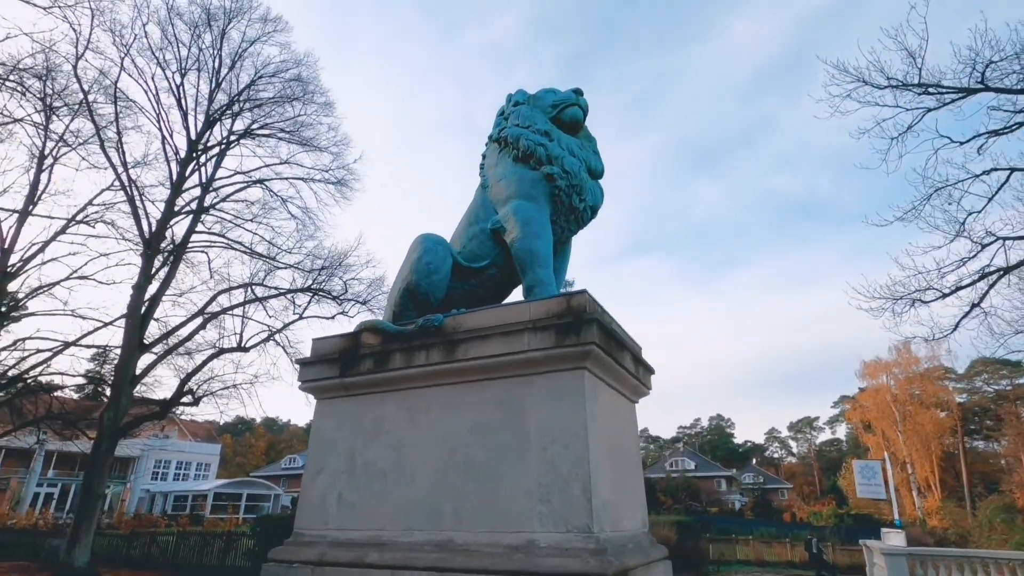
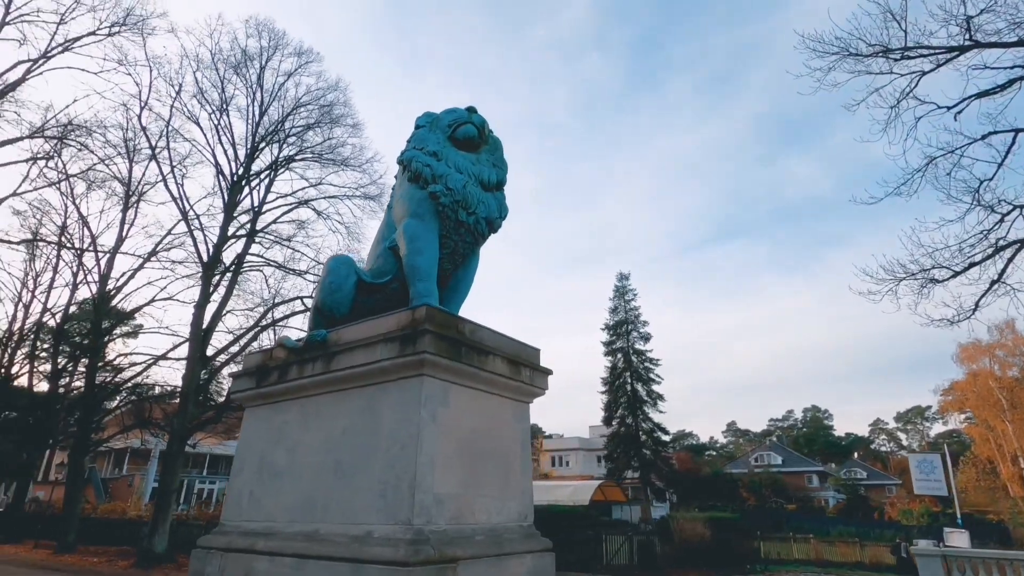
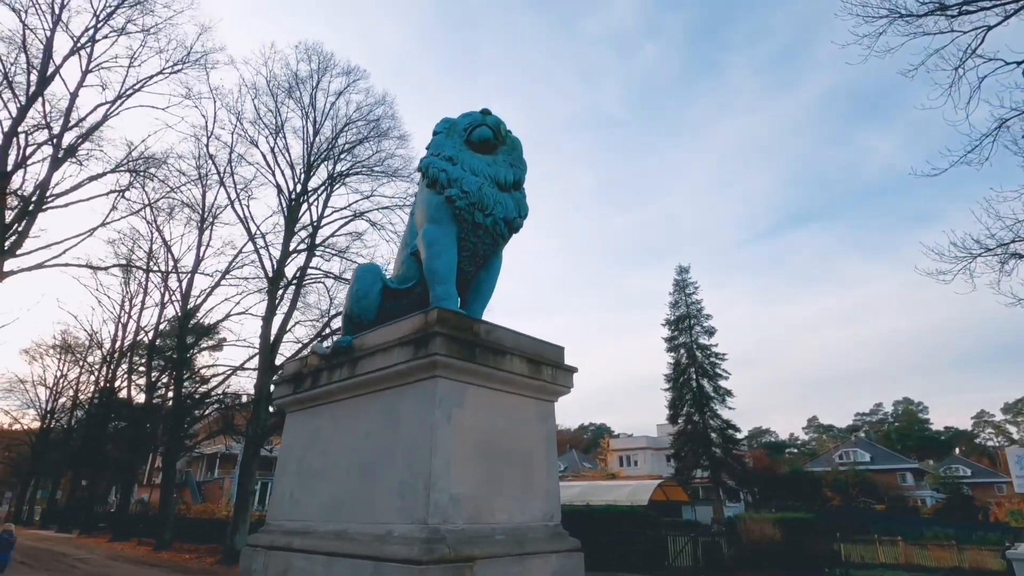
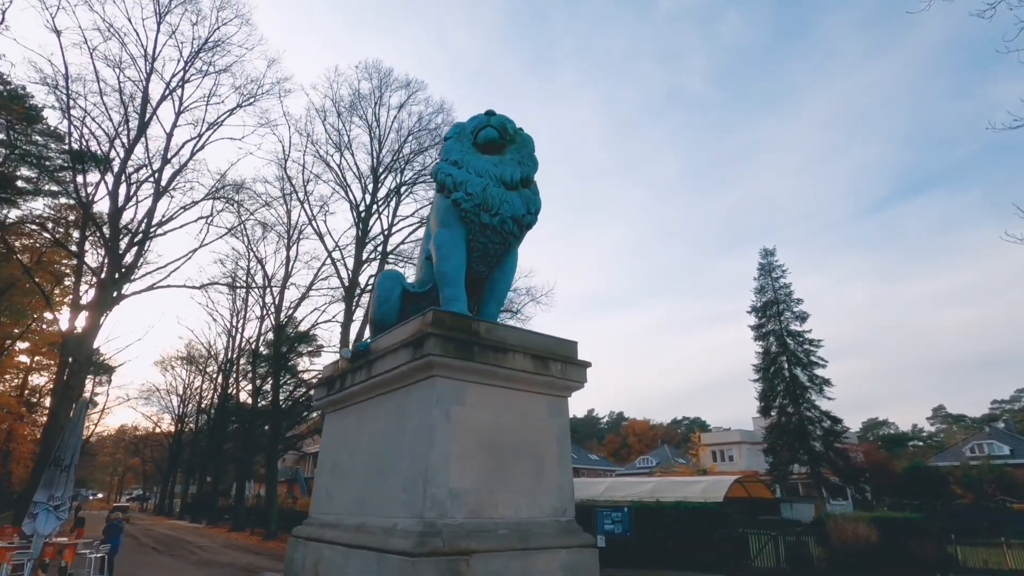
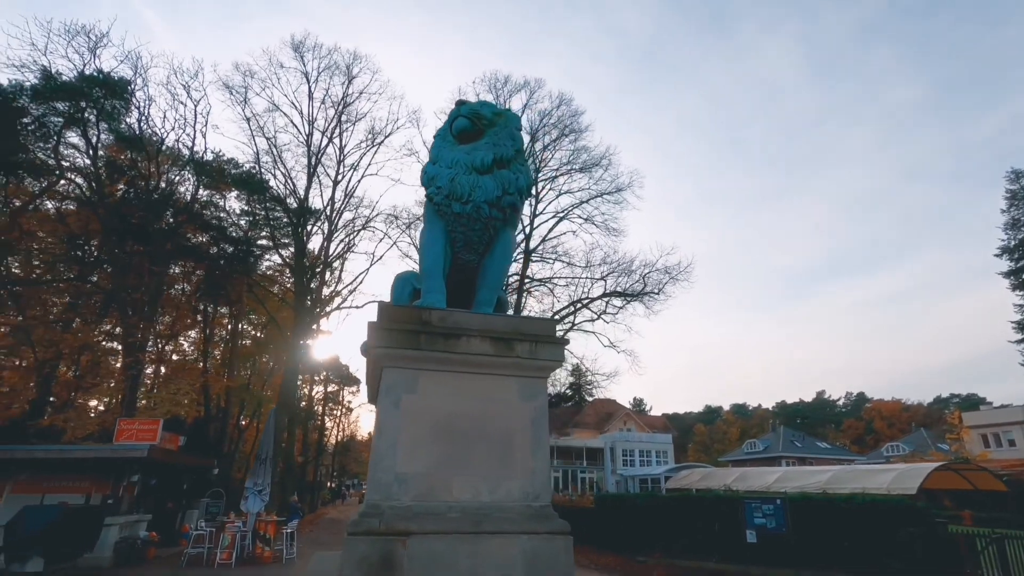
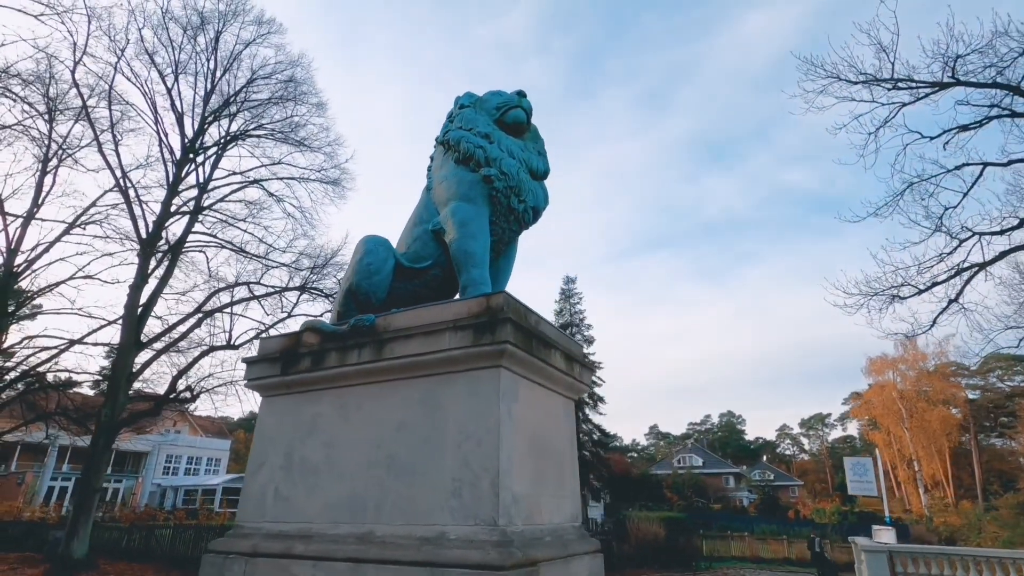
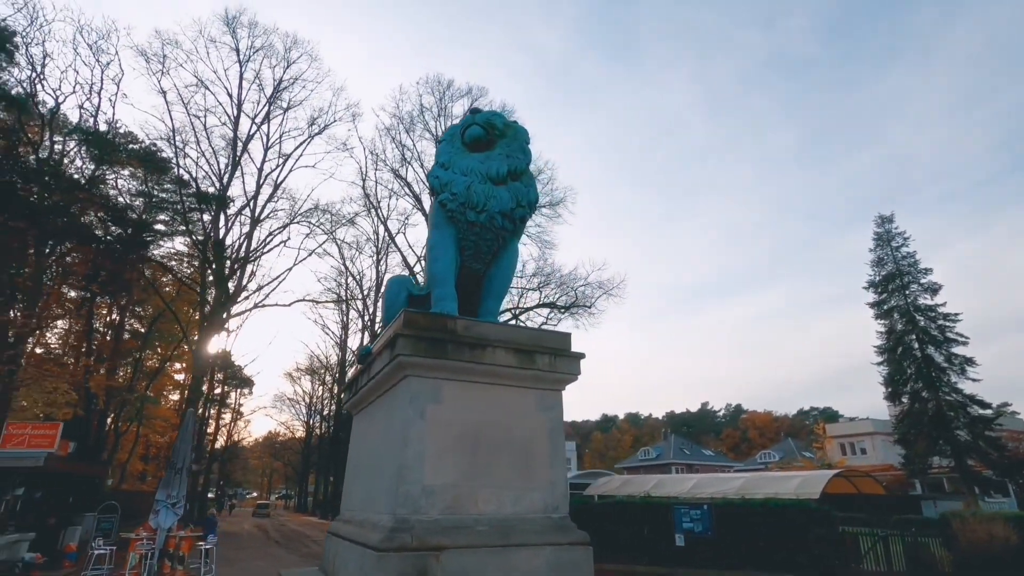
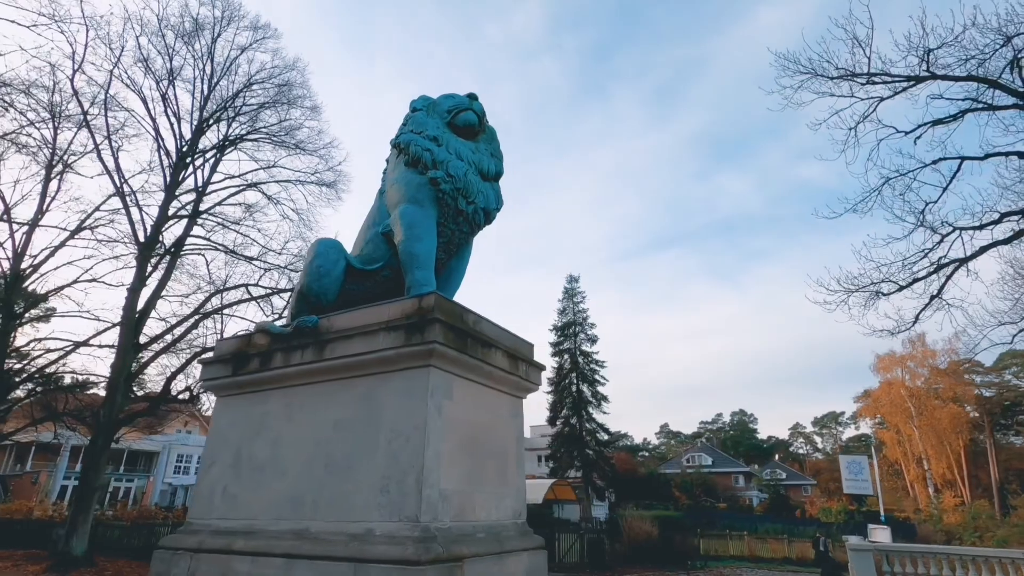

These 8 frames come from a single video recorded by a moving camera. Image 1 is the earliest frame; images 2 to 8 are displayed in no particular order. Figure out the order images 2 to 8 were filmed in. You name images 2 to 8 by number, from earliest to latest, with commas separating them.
6, 8, 2, 3, 4, 7, 5
